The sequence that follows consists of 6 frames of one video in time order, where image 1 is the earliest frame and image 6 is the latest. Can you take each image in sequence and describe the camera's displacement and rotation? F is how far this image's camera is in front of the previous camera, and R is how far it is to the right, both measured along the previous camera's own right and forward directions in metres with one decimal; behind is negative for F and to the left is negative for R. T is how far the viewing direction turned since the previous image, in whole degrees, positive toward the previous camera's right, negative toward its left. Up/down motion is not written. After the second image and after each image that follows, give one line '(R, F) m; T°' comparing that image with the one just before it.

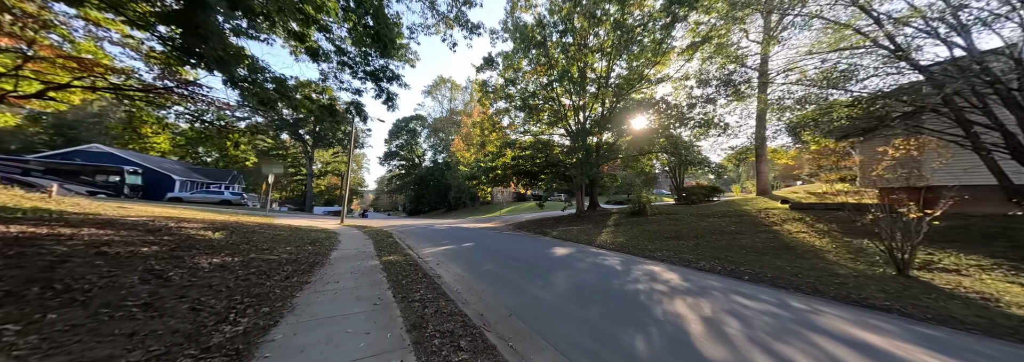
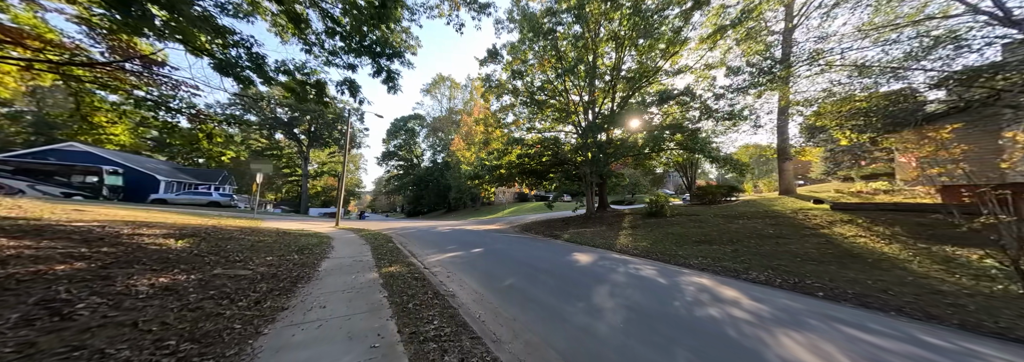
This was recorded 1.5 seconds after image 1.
(-0.5, +1.0) m; +1°
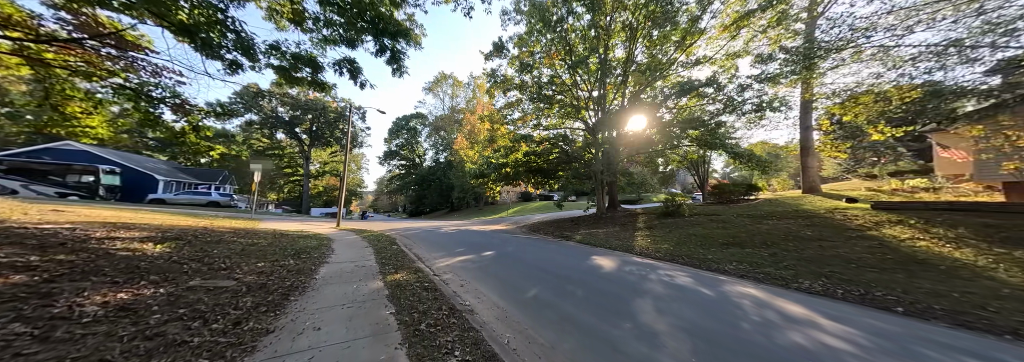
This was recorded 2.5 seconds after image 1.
(-0.4, +0.7) m; 0°
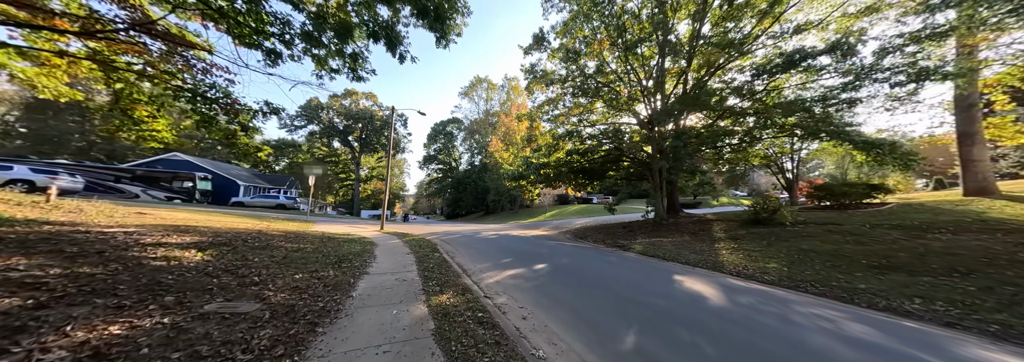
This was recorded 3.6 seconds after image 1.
(-0.6, +1.2) m; -8°
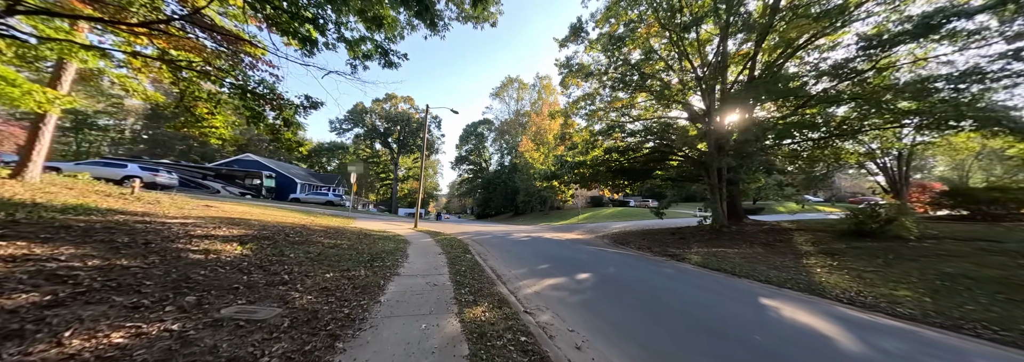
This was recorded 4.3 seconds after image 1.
(-0.2, +0.7) m; -7°
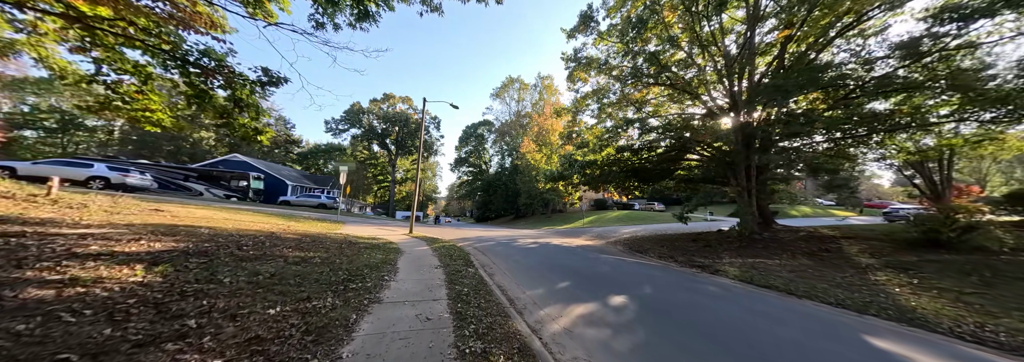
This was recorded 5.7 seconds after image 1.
(-0.3, +1.4) m; 0°
